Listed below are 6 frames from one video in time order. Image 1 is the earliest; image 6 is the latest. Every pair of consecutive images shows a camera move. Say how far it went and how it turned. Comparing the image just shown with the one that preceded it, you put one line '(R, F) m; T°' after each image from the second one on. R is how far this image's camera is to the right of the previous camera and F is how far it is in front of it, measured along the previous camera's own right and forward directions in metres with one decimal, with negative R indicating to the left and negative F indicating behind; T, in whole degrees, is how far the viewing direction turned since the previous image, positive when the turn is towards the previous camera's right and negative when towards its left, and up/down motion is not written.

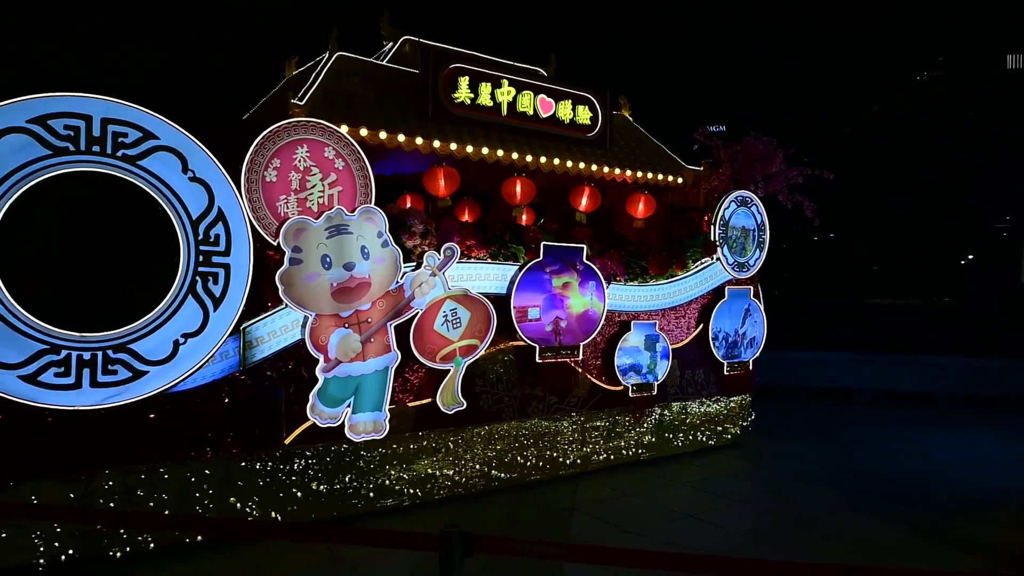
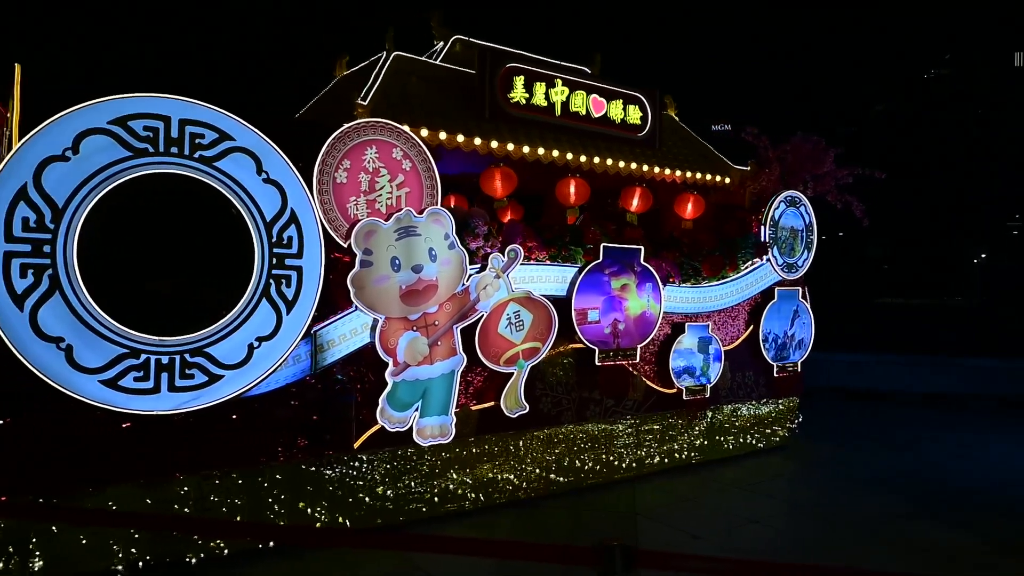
(-0.5, +0.1) m; 0°
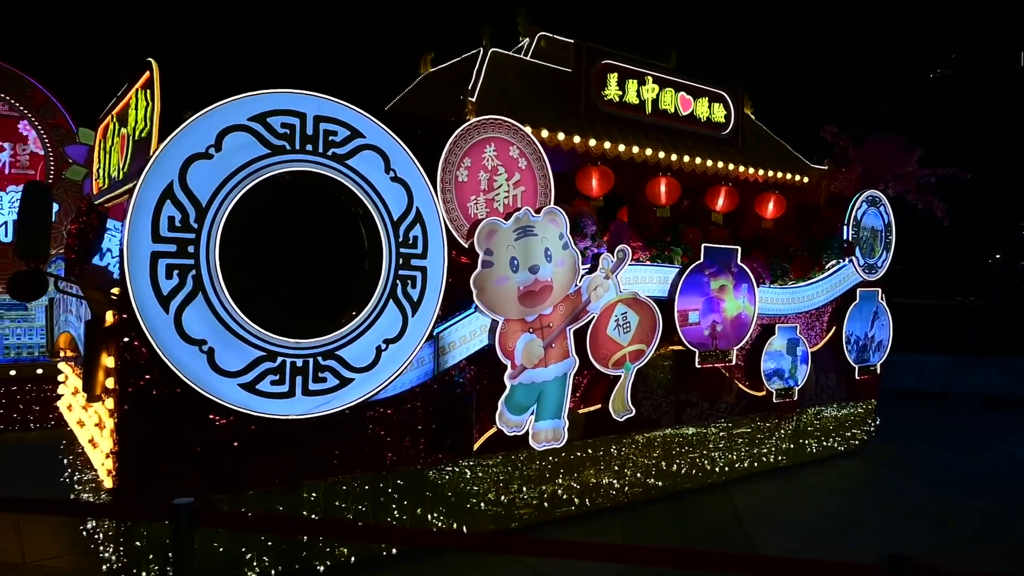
(-0.8, +0.1) m; 0°
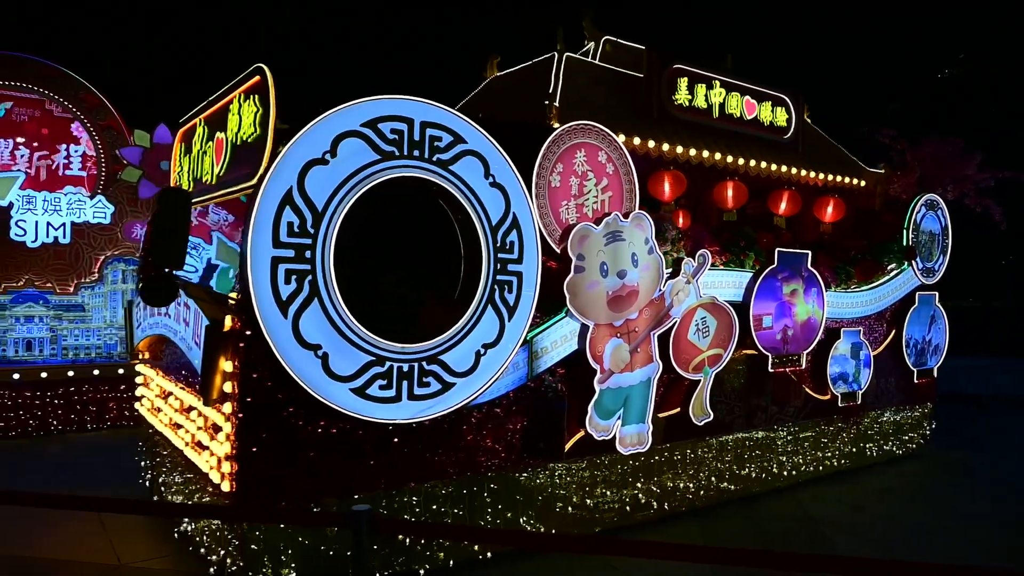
(-0.6, 0.0) m; 0°
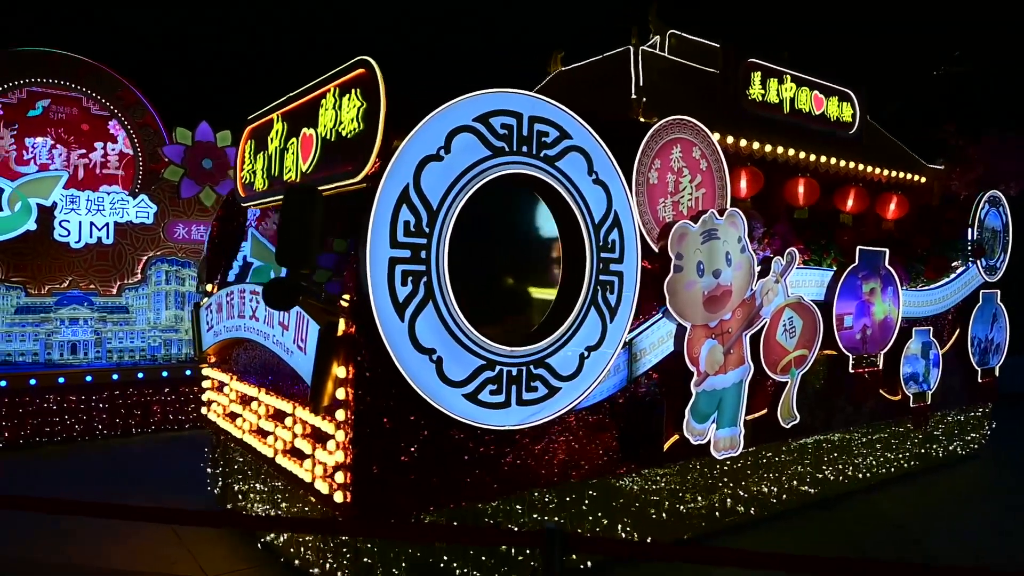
(-0.6, +0.2) m; 0°
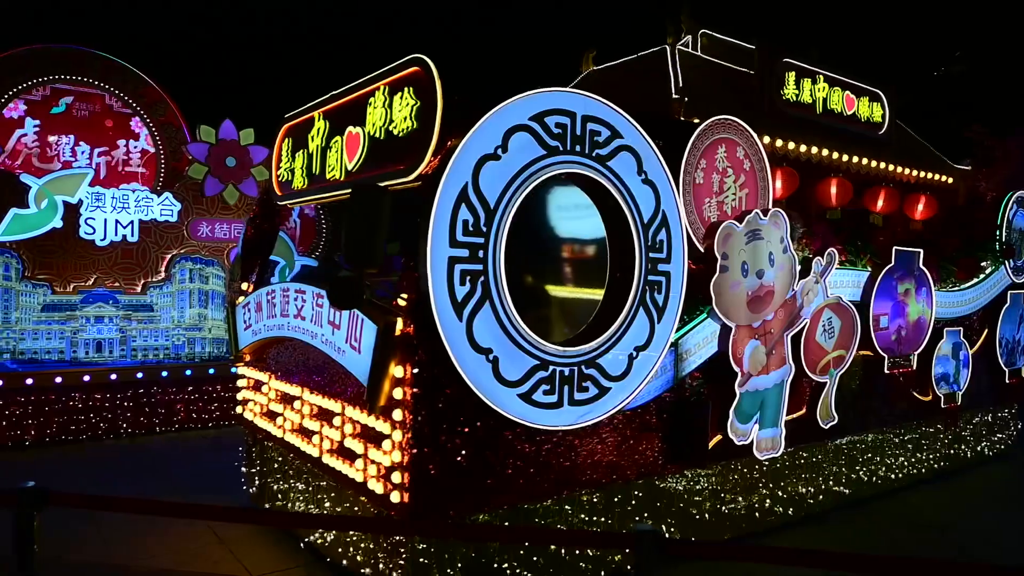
(-0.3, 0.0) m; 0°
